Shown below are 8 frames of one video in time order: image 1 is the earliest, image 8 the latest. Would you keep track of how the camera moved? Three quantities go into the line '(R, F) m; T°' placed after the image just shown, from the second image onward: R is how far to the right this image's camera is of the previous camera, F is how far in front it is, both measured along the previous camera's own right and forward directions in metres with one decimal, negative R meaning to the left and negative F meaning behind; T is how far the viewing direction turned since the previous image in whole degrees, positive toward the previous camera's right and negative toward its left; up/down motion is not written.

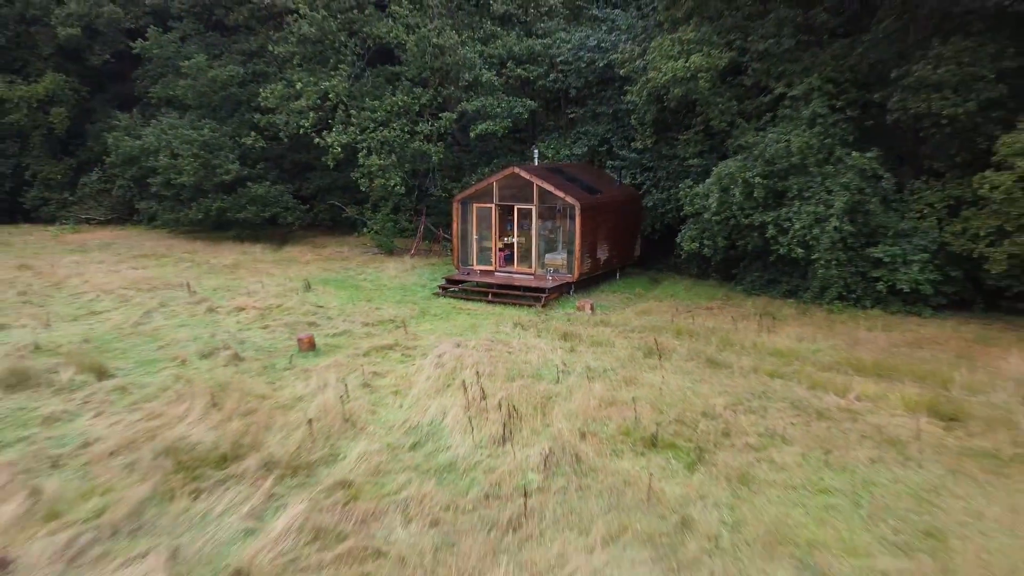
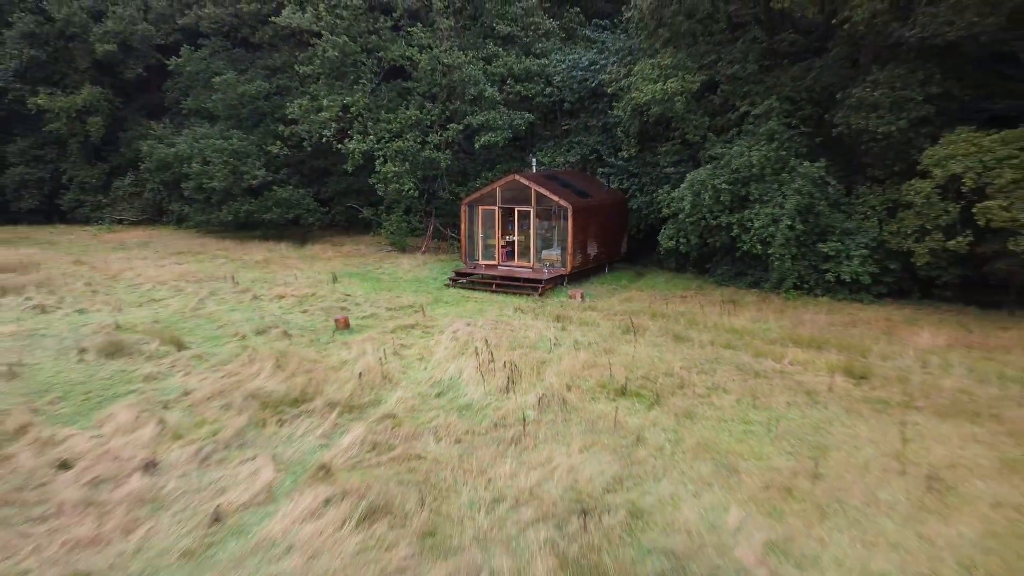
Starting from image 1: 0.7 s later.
(0.0, -1.4) m; 0°
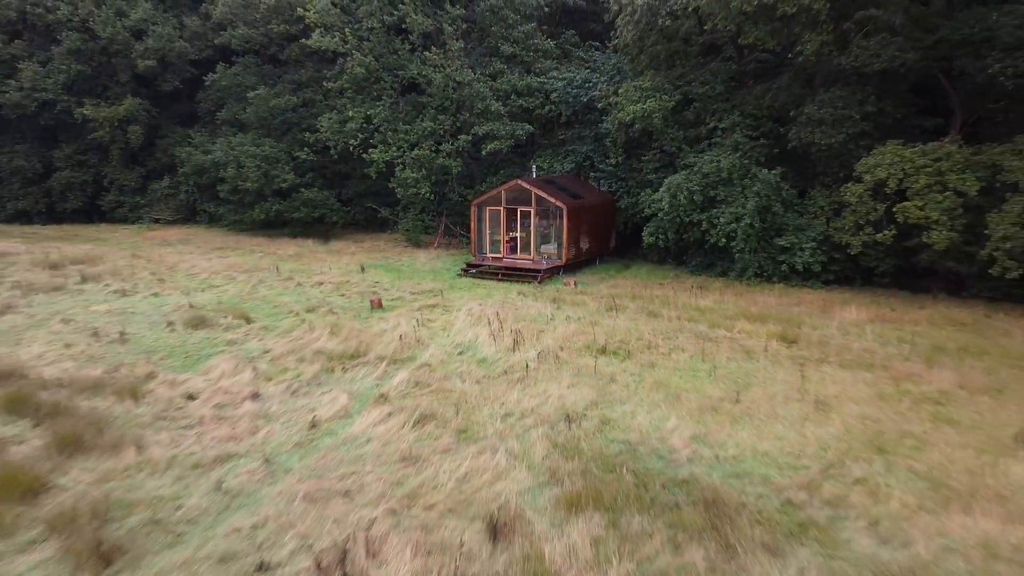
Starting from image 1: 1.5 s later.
(-0.1, -1.8) m; 0°
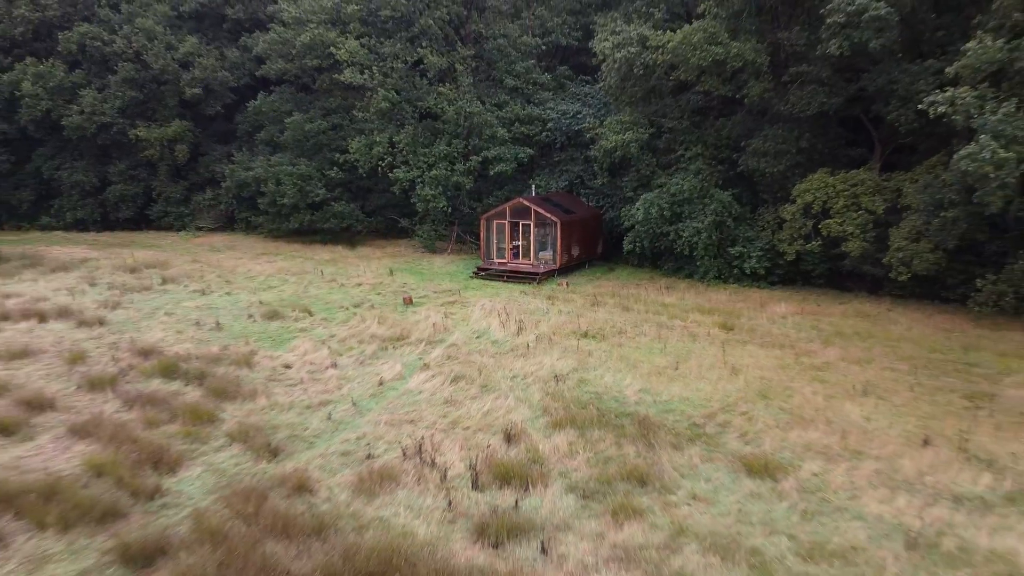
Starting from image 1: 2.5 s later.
(-0.1, -2.7) m; 0°
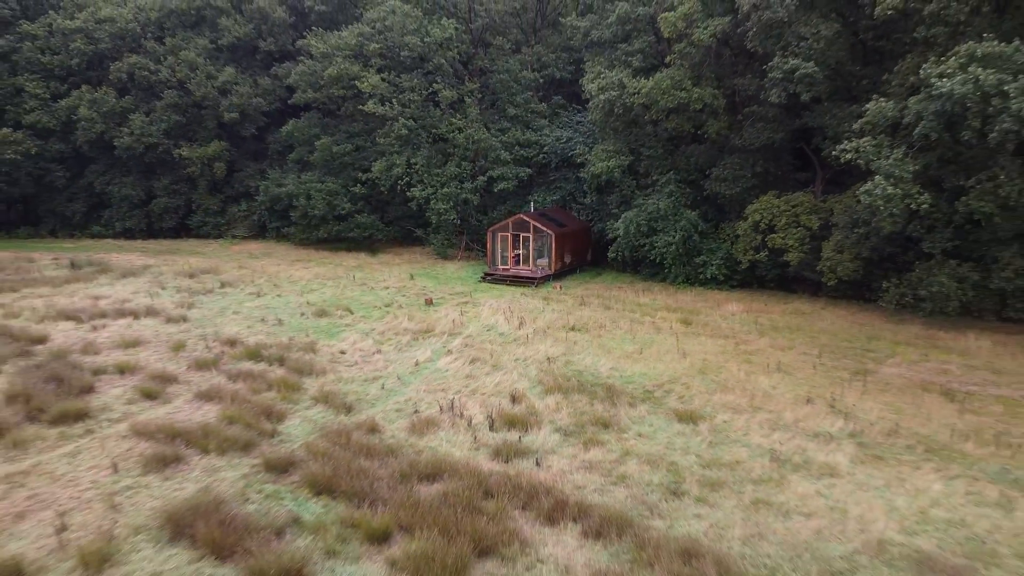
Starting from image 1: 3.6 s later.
(-0.1, -2.8) m; 0°
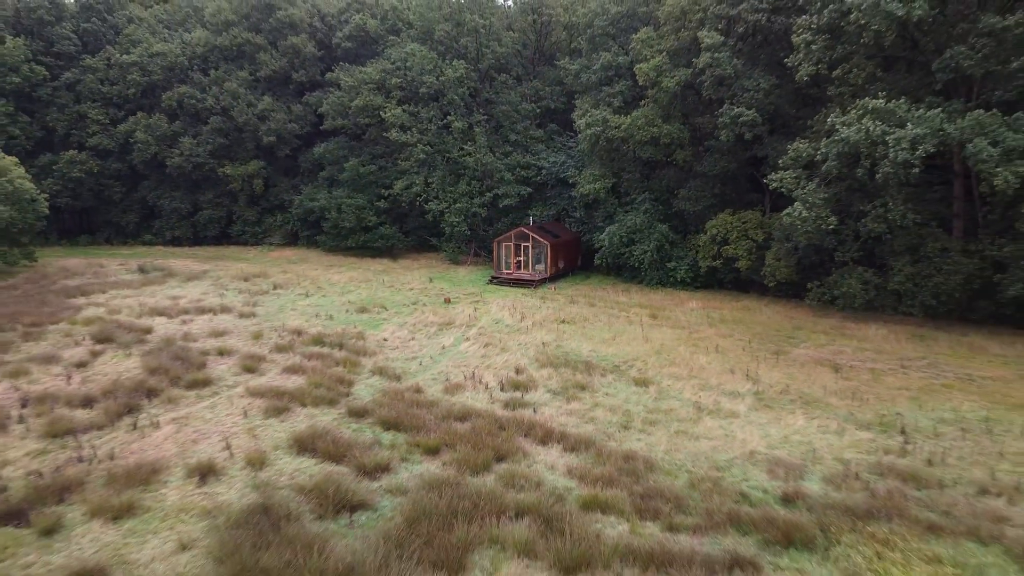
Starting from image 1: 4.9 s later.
(-0.1, -3.6) m; 0°
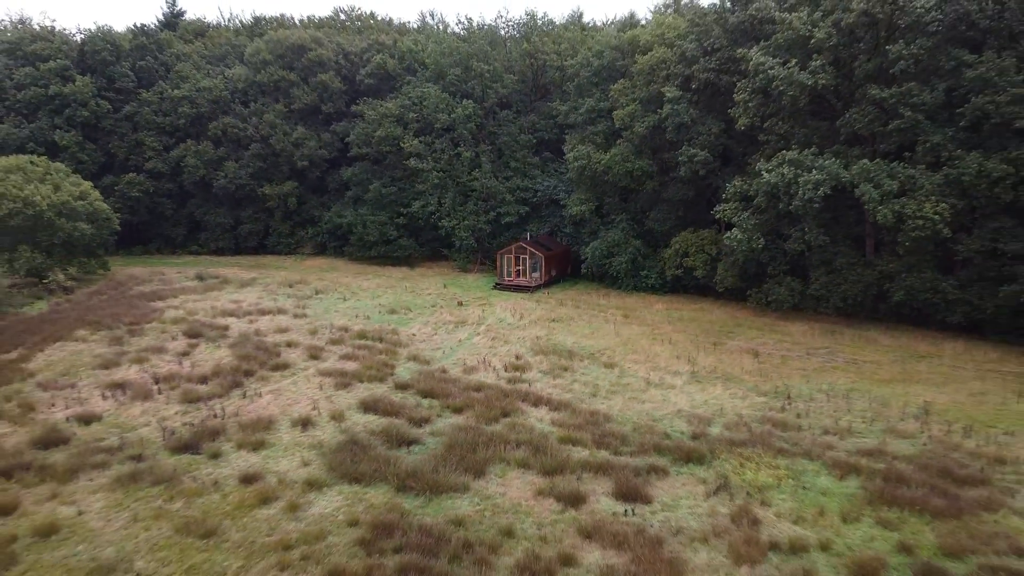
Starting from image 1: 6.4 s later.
(0.0, -4.4) m; 0°
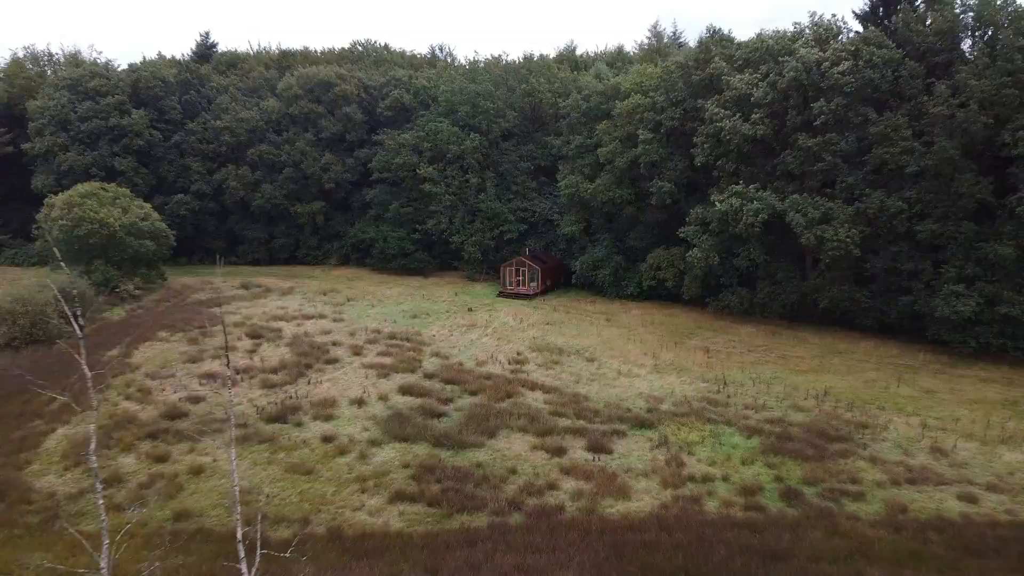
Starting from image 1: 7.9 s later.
(-0.1, -4.7) m; 0°
